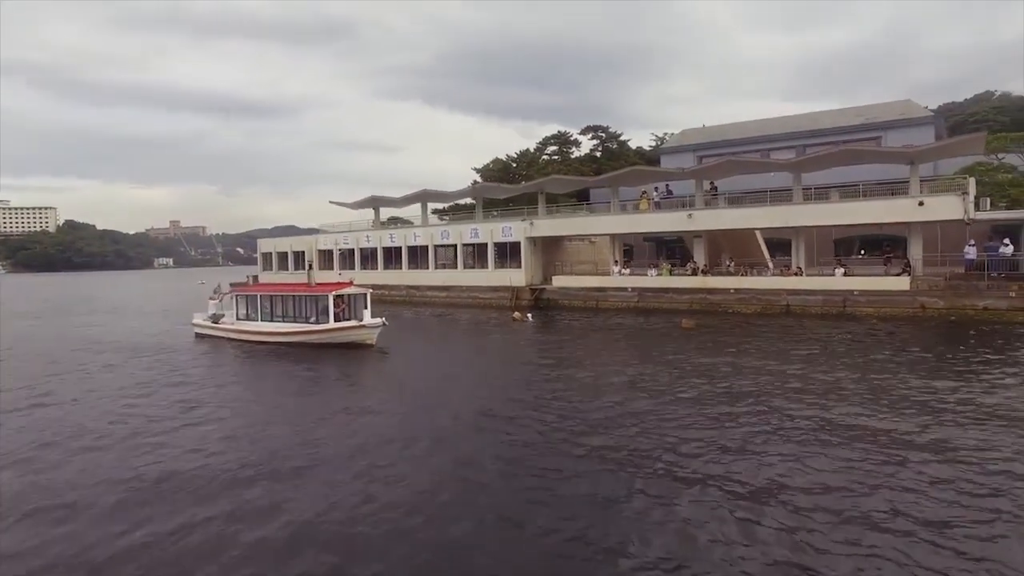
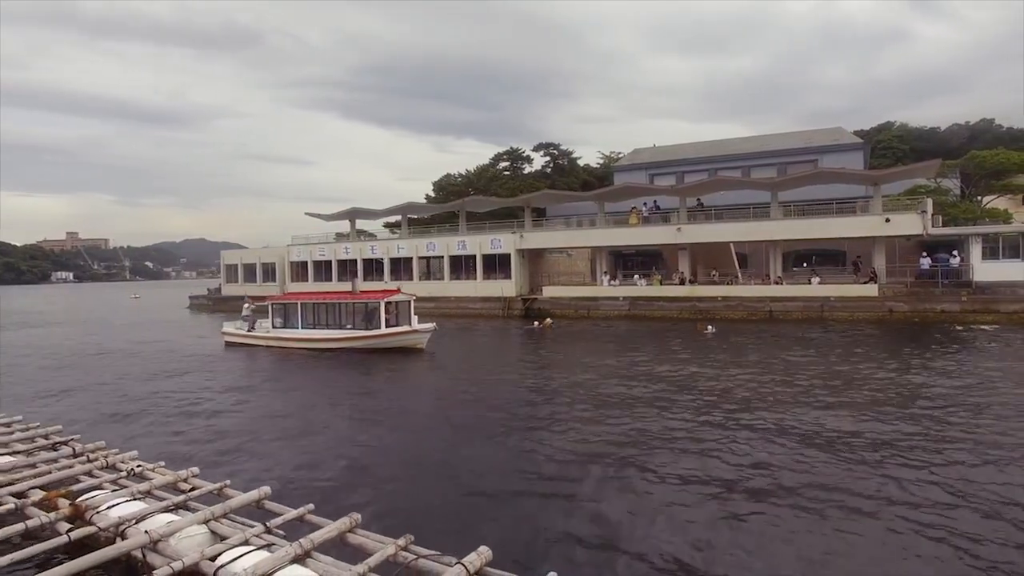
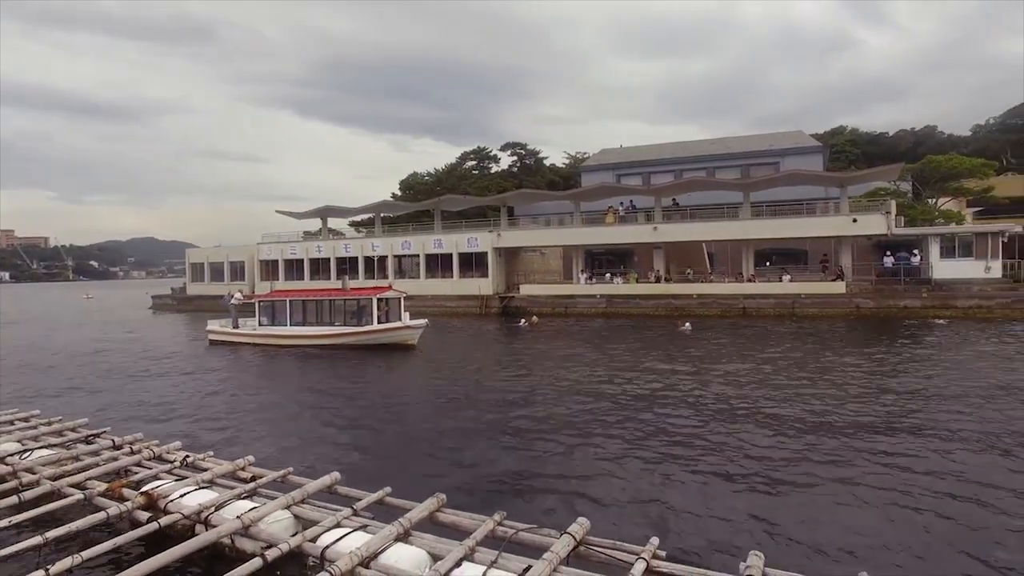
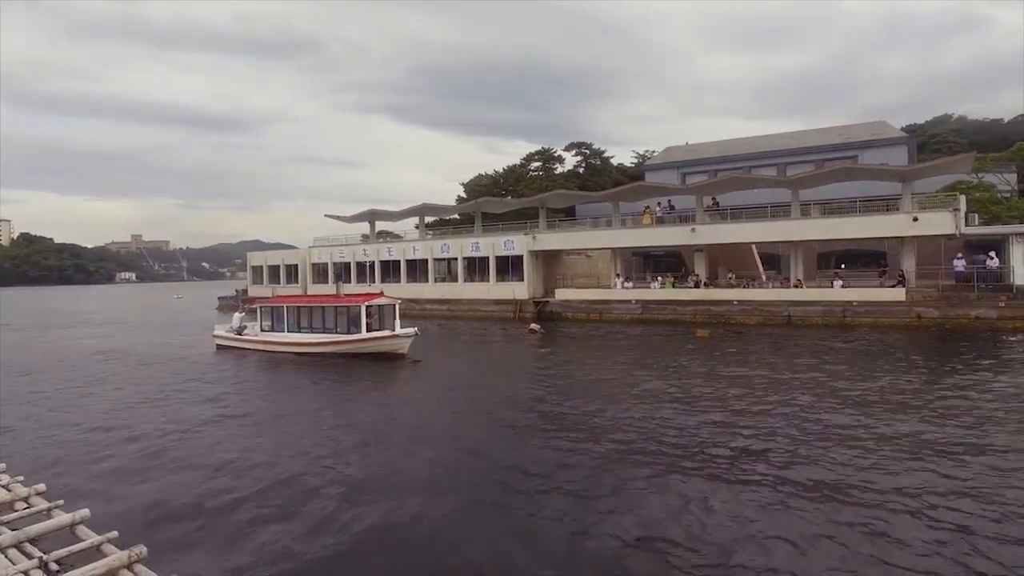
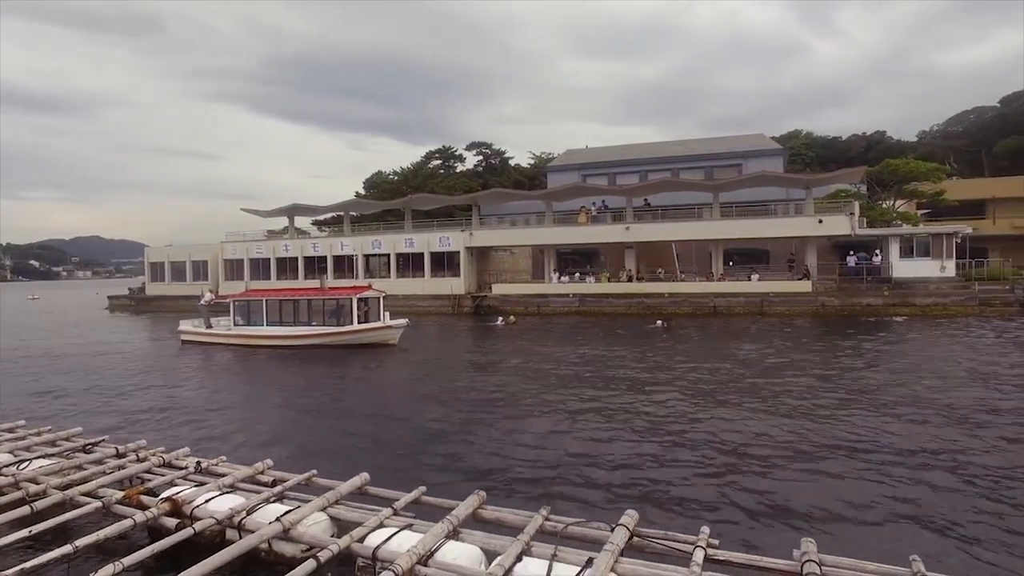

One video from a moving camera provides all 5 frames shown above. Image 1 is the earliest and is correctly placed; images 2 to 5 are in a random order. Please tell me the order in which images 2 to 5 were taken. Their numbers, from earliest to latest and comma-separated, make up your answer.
4, 2, 3, 5
